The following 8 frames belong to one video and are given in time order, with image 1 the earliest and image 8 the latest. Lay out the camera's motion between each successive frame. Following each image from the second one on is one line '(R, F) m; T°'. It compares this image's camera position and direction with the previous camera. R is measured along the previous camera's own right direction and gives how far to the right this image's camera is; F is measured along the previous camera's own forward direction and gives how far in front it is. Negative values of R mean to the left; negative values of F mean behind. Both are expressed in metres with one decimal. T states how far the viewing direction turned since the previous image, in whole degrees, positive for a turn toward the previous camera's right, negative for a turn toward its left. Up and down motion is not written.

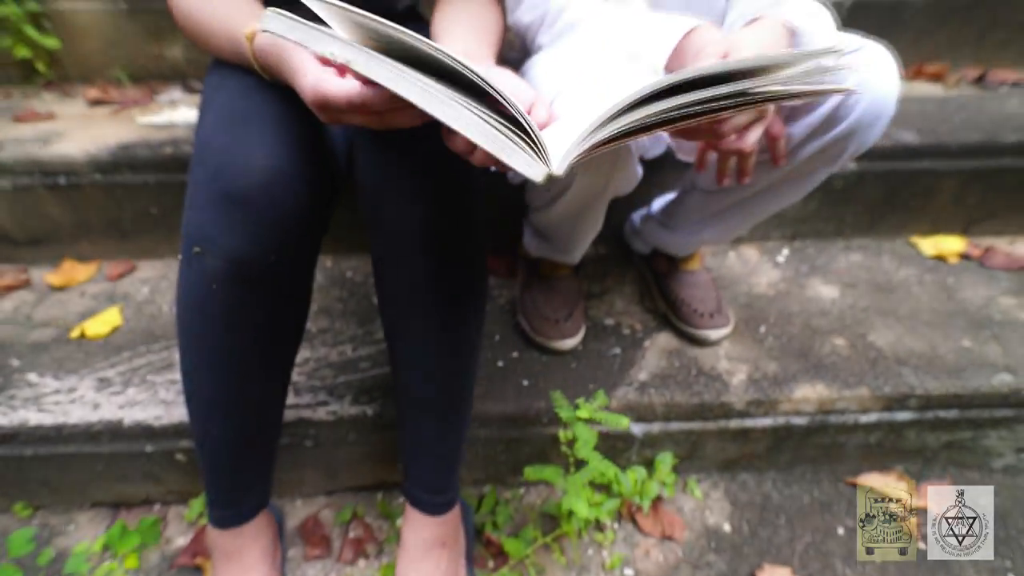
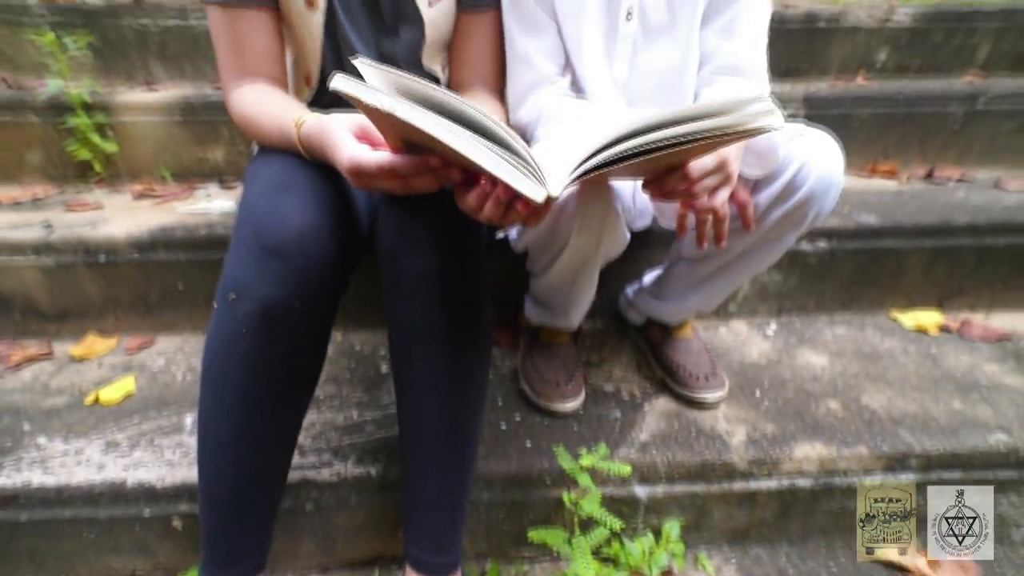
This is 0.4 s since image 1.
(0.0, 0.0) m; 0°
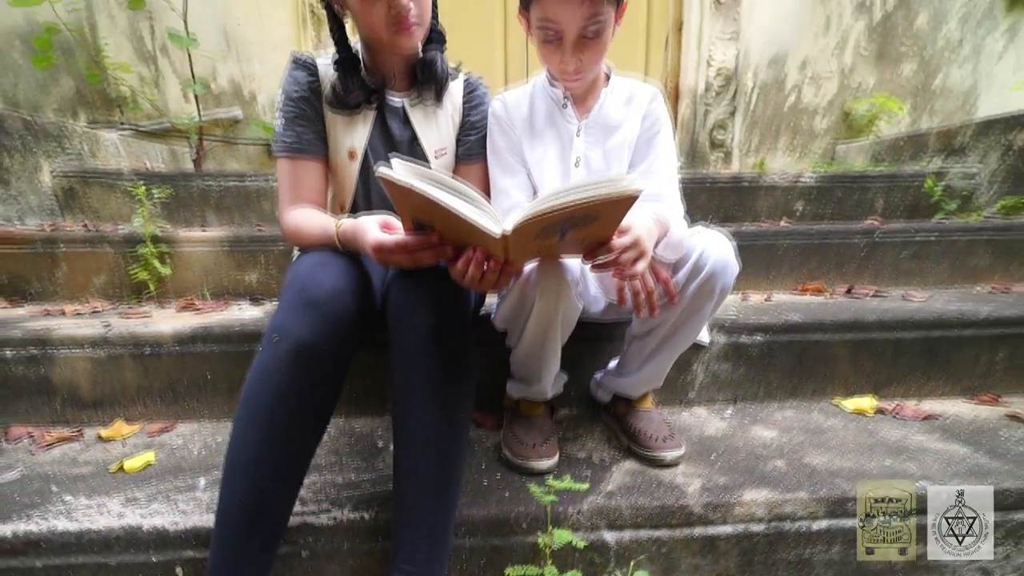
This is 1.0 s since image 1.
(0.0, -0.1) m; +1°
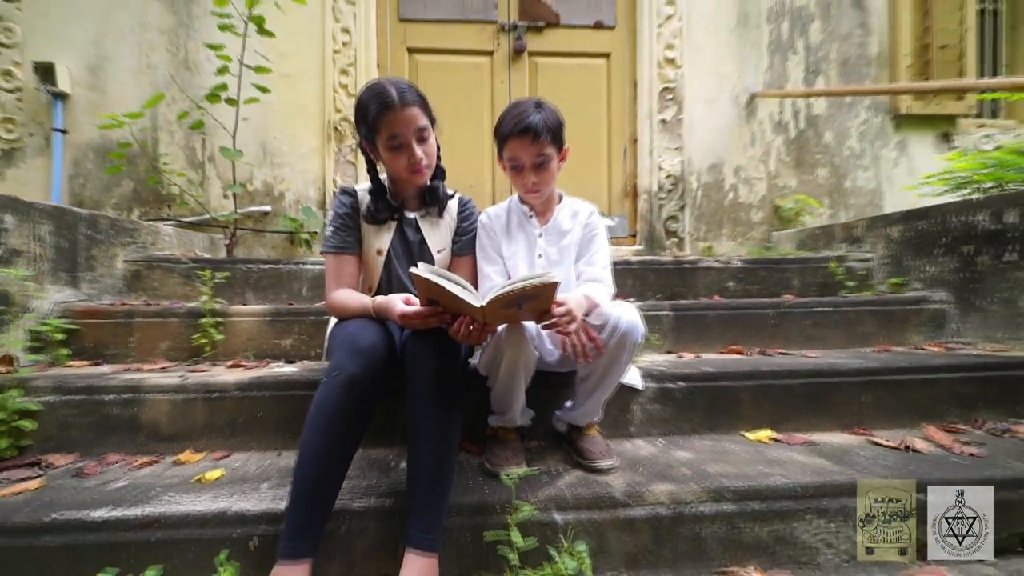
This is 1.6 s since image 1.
(0.0, -0.3) m; +1°
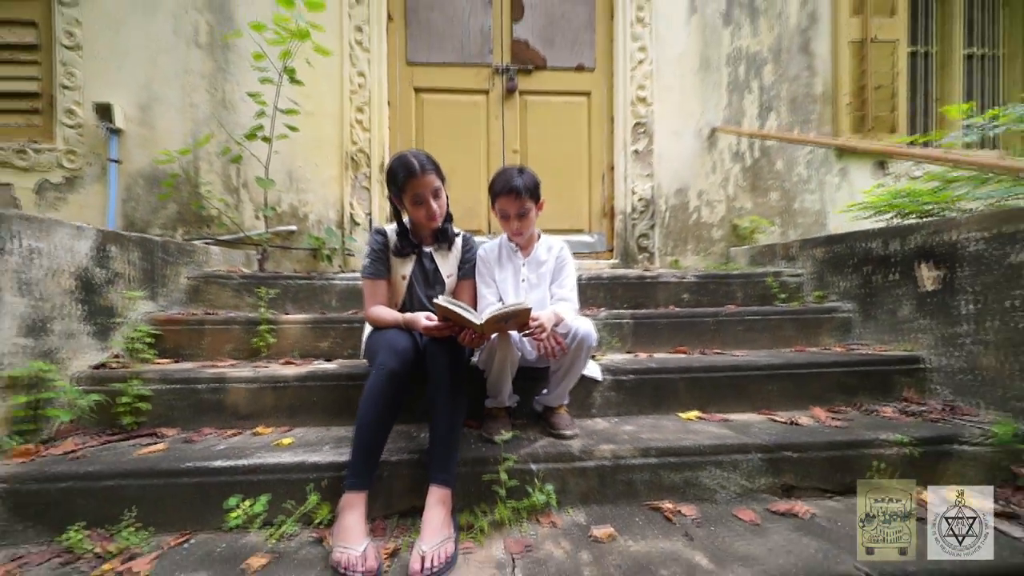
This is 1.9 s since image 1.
(0.0, -0.4) m; +1°
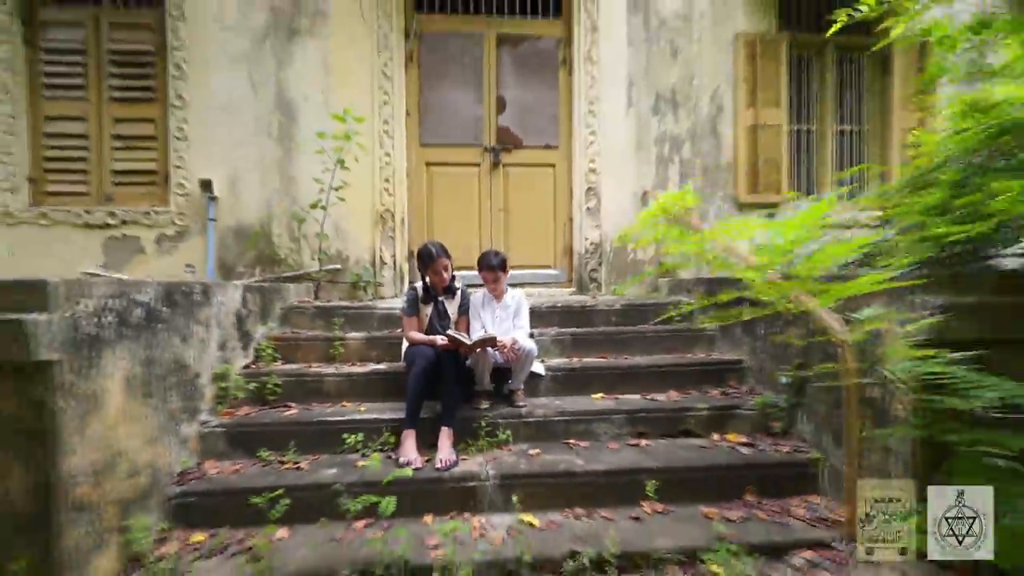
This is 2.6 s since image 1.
(+0.1, -1.1) m; 0°
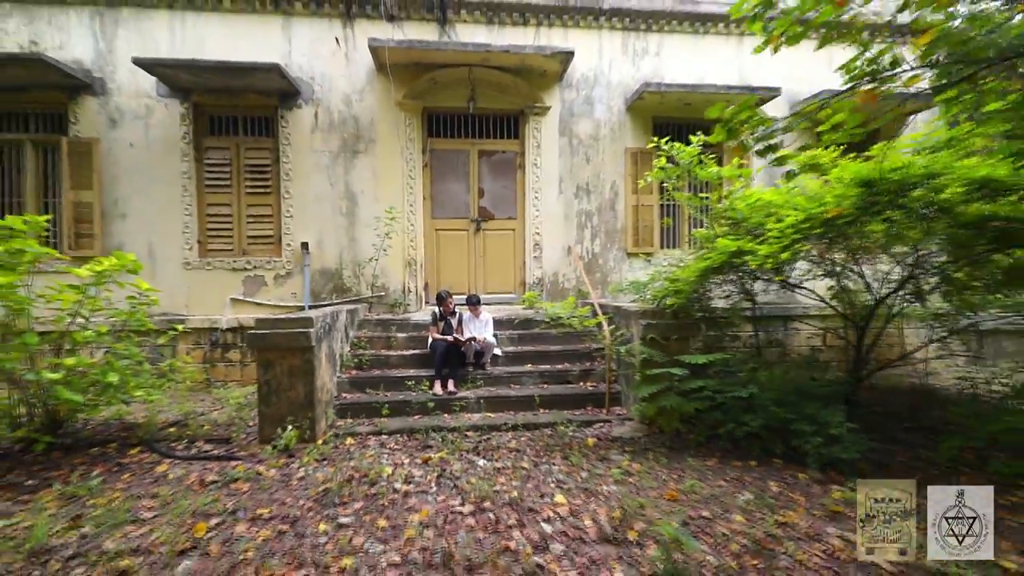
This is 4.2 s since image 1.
(+0.2, -2.5) m; +1°
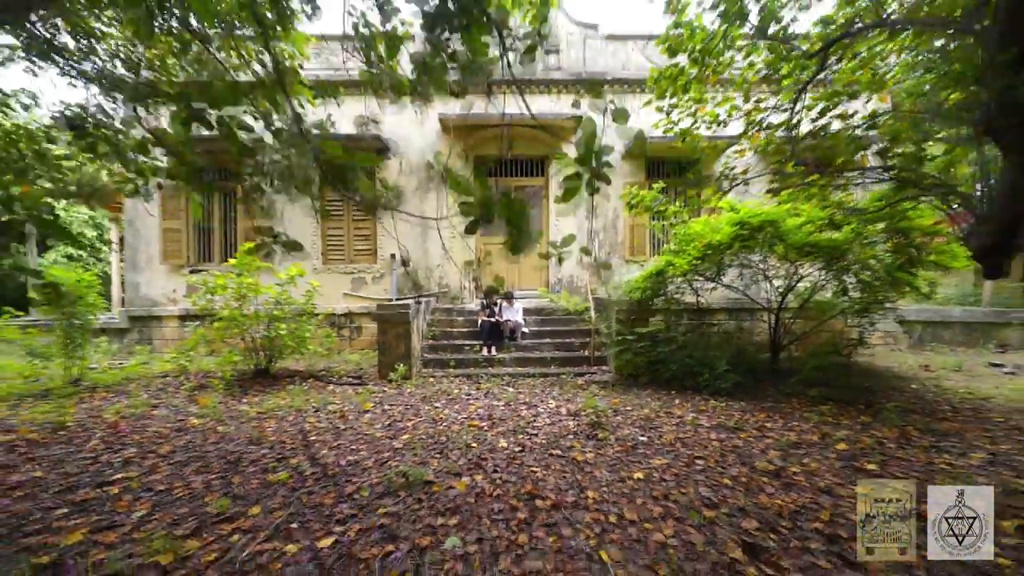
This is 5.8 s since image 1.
(+0.4, -2.4) m; -6°
